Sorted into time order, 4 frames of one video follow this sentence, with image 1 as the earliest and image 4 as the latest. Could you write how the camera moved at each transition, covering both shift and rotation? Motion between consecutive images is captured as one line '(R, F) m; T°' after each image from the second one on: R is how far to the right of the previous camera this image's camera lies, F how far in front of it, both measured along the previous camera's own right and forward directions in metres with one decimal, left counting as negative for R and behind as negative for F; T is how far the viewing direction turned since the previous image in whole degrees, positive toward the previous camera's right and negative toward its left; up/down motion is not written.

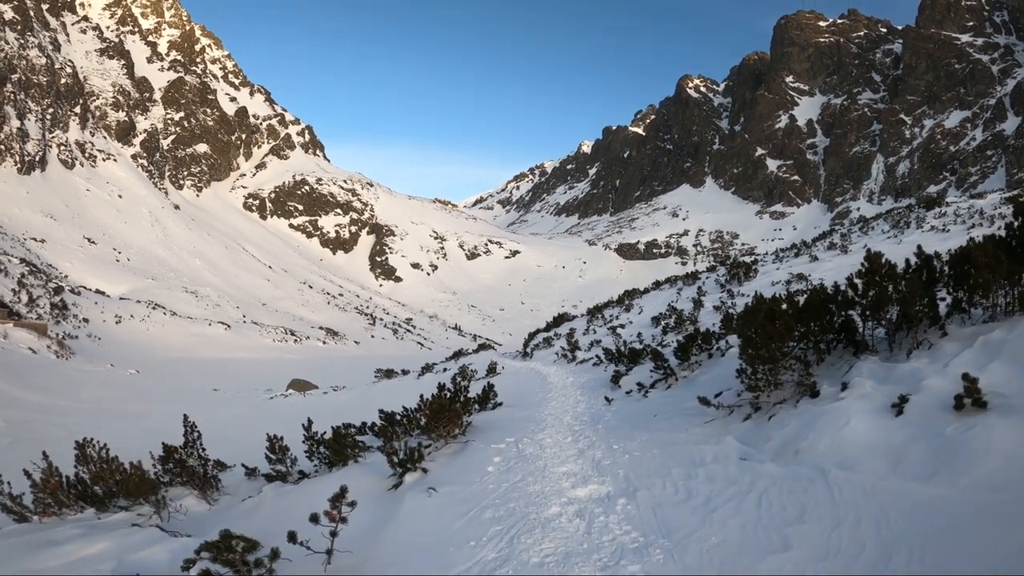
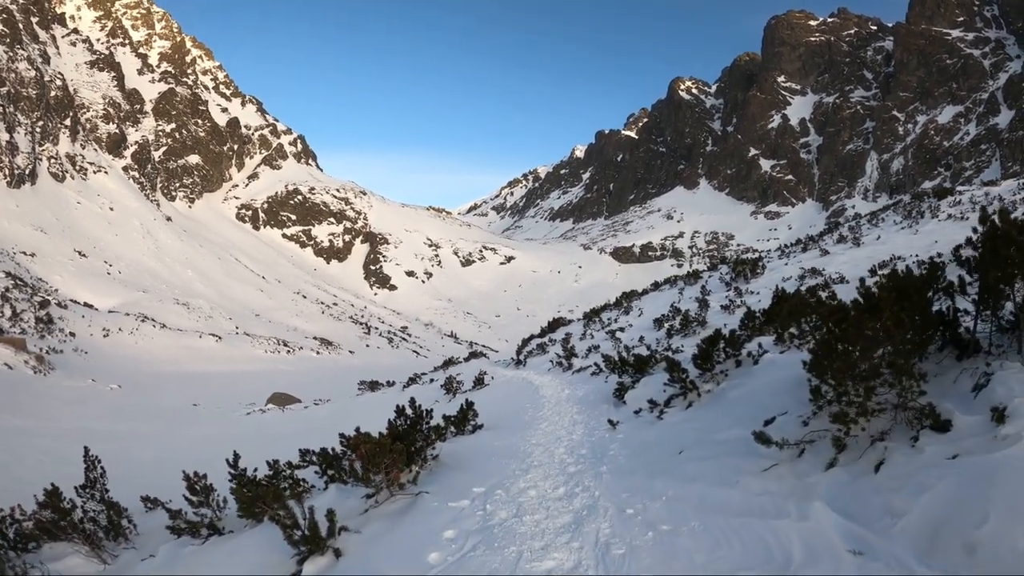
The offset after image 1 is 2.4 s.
(+0.2, +1.2) m; 0°
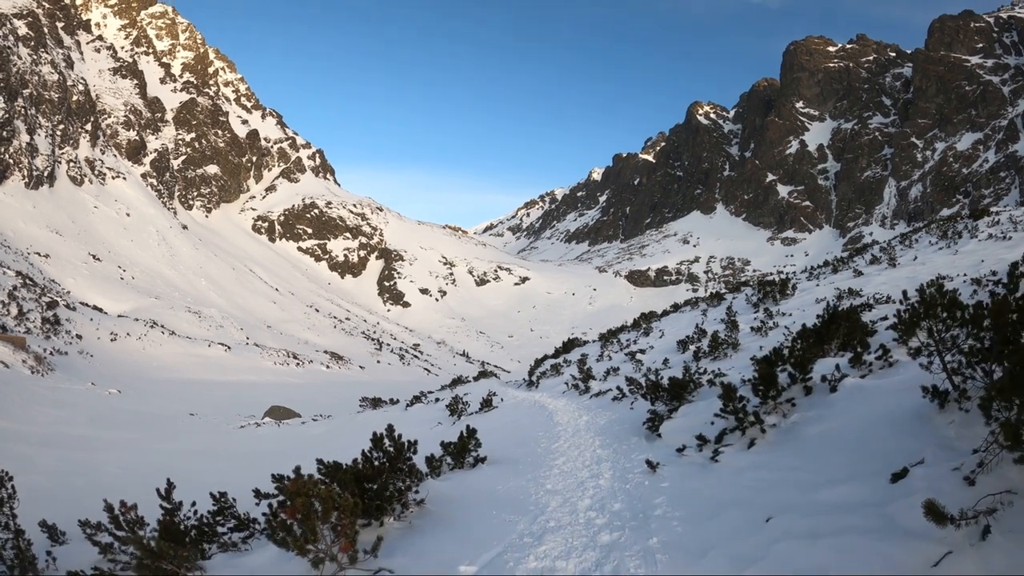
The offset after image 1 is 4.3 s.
(0.0, +0.9) m; -1°
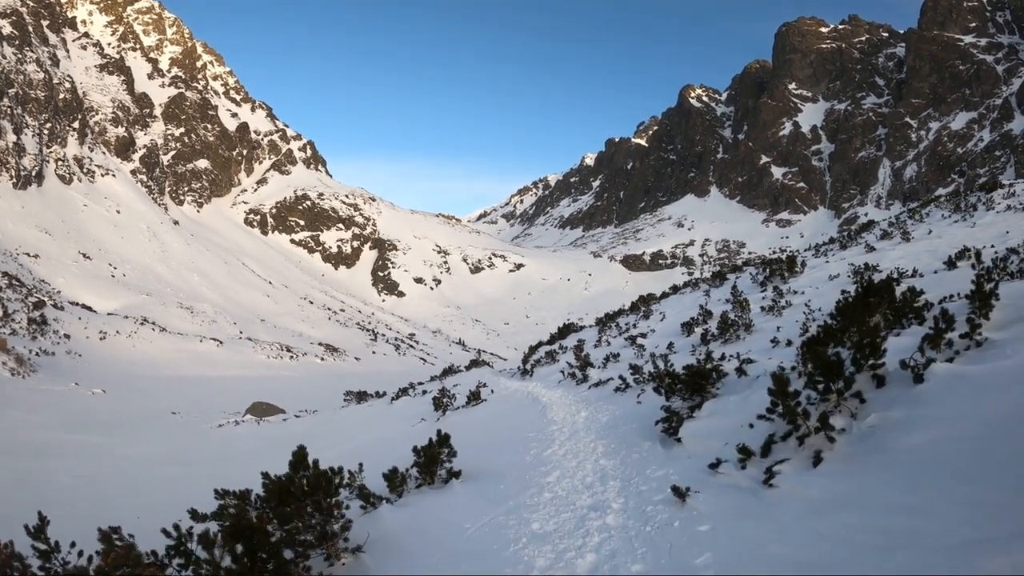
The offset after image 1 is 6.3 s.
(+0.1, +1.0) m; 0°
